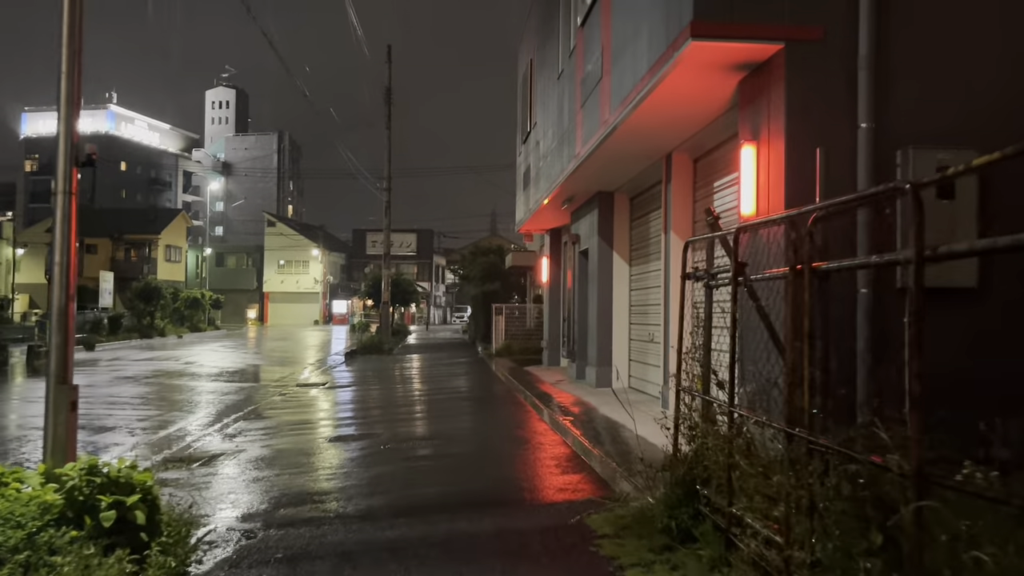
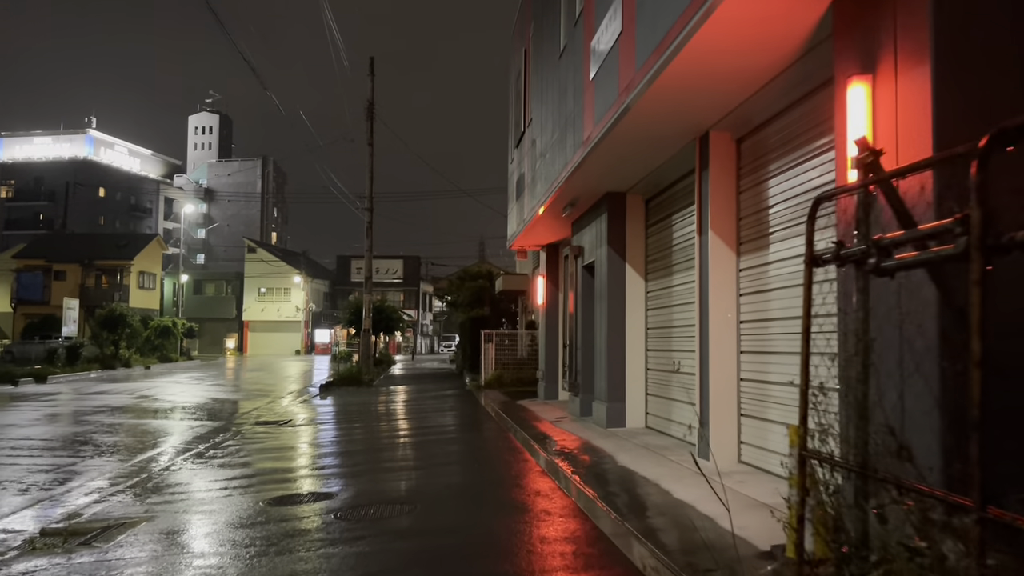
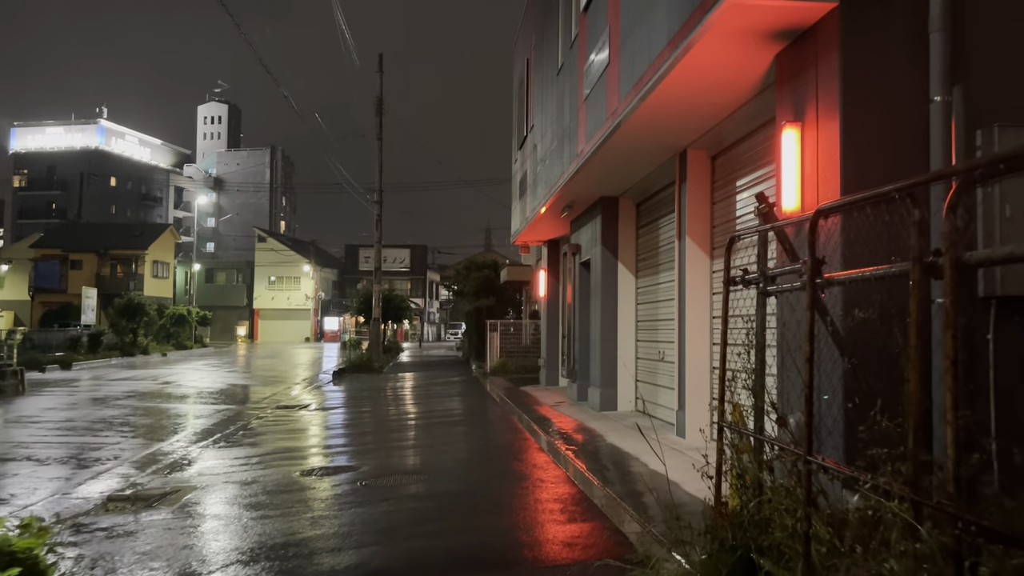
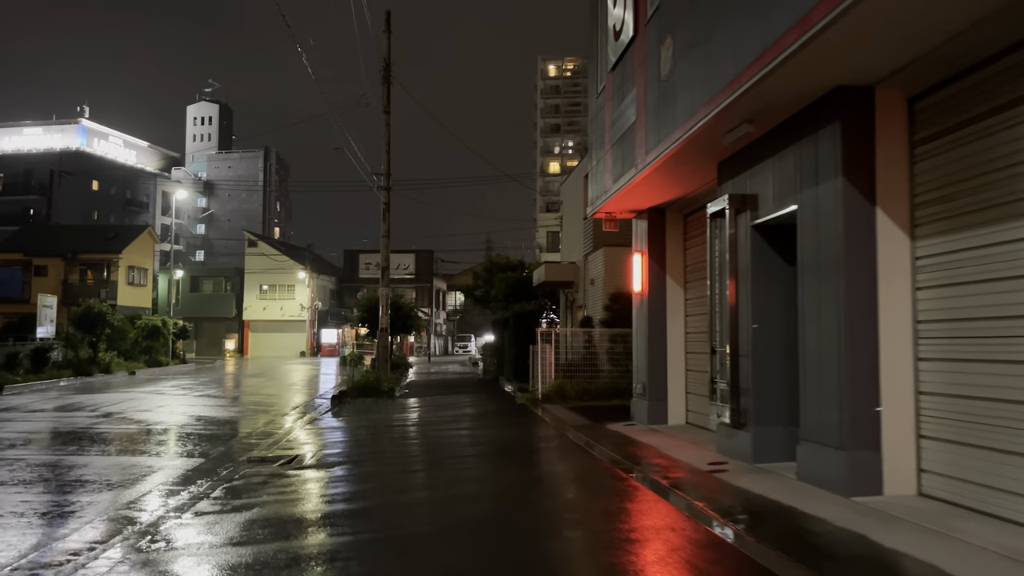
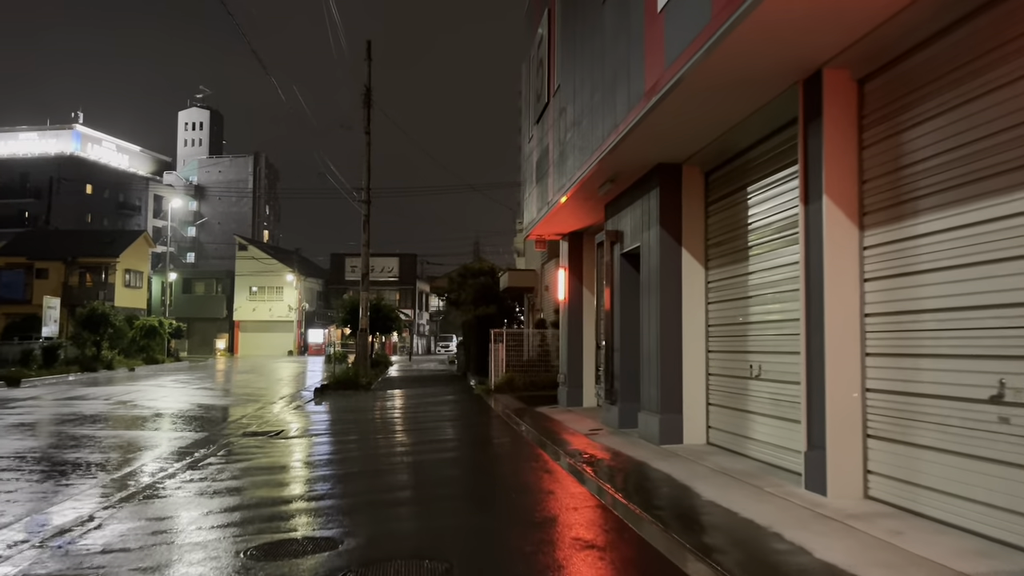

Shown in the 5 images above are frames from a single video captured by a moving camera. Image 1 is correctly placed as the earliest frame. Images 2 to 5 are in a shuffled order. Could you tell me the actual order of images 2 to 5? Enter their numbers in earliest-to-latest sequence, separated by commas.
3, 2, 5, 4
